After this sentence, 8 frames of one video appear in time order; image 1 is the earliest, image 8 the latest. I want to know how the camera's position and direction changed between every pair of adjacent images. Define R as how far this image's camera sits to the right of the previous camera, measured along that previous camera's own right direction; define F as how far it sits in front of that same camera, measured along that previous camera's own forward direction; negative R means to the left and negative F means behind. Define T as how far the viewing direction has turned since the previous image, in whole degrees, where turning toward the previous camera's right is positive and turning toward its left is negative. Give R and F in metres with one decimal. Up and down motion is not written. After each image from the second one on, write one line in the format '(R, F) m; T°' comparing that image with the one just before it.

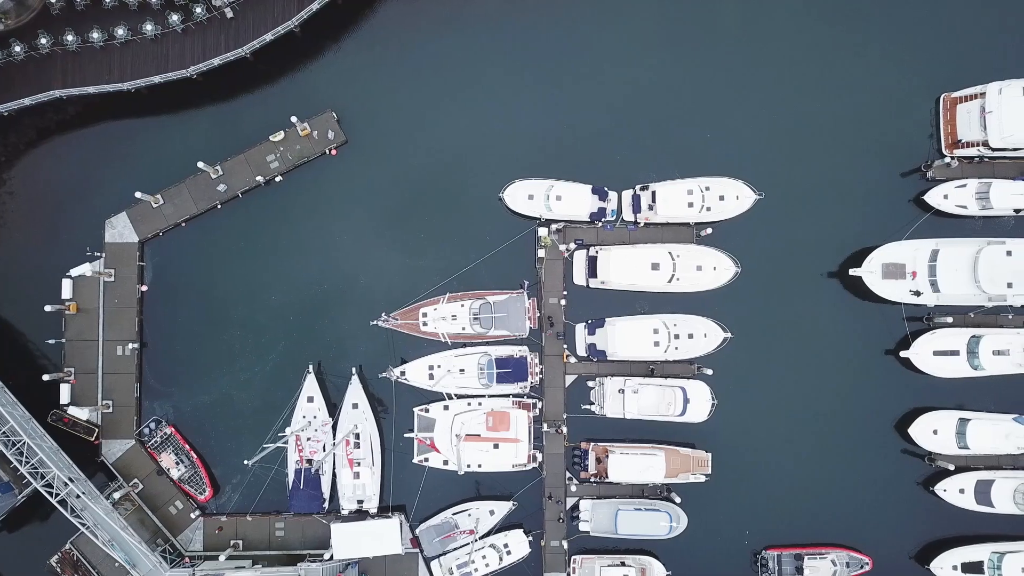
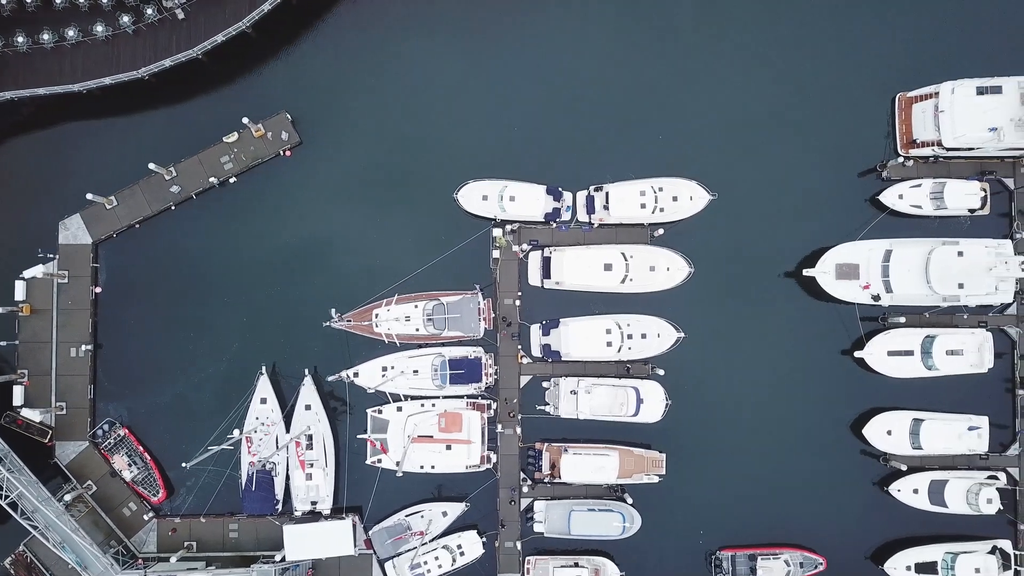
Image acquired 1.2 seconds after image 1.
(+1.3, 0.0) m; 0°
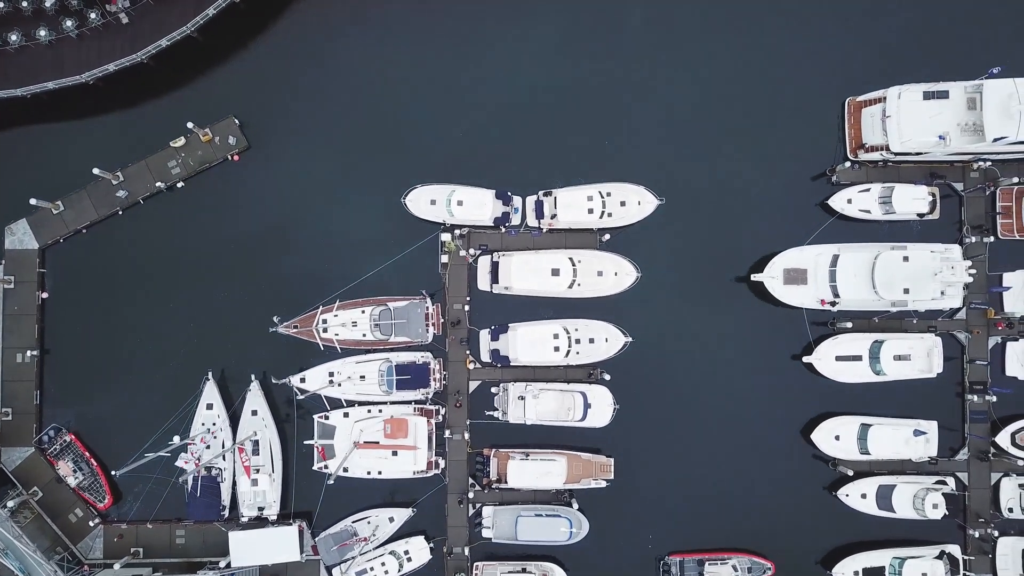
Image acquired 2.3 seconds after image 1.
(+1.4, +0.1) m; 0°
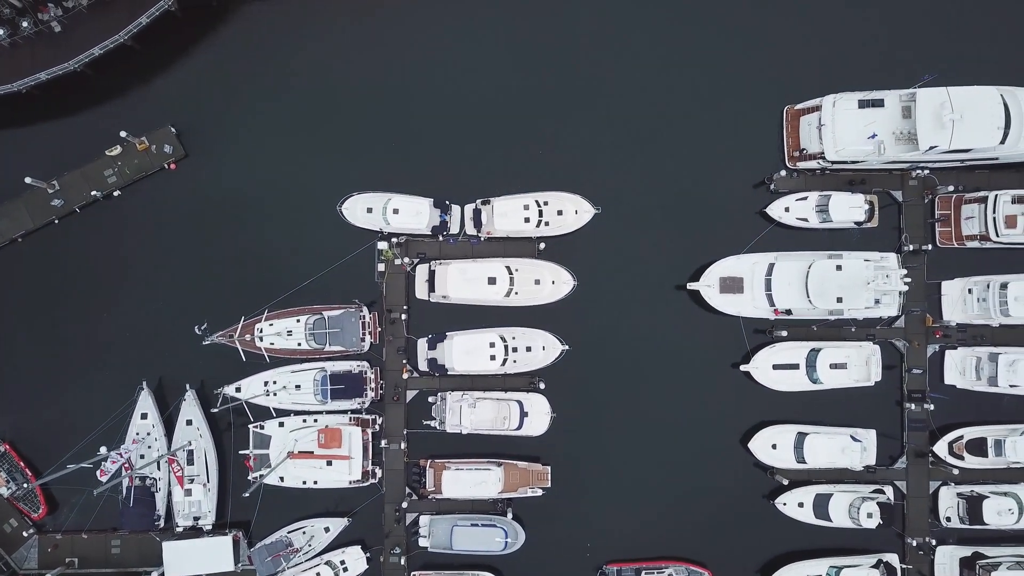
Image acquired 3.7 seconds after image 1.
(+1.7, 0.0) m; 0°
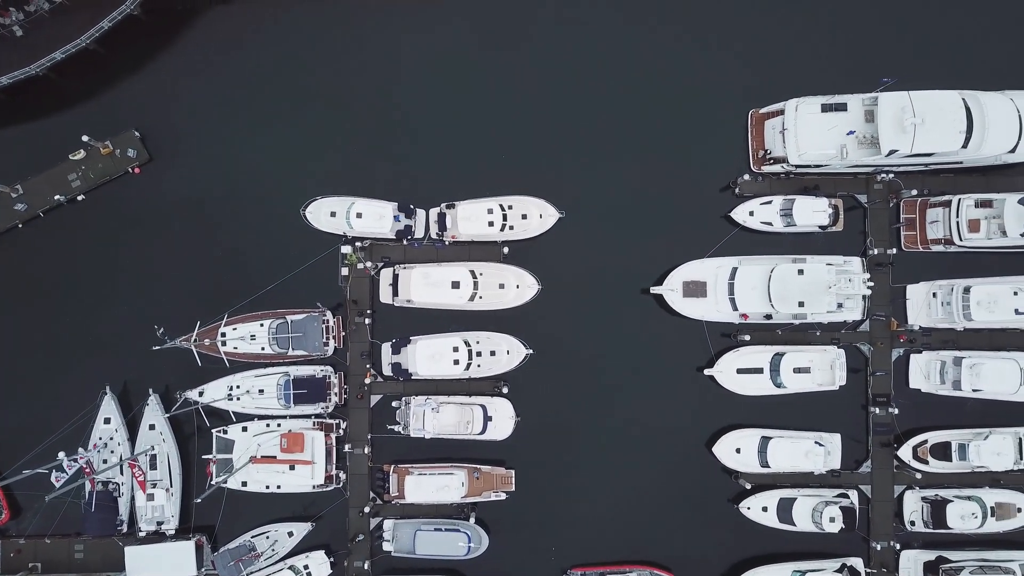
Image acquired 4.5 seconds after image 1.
(+1.0, 0.0) m; 0°
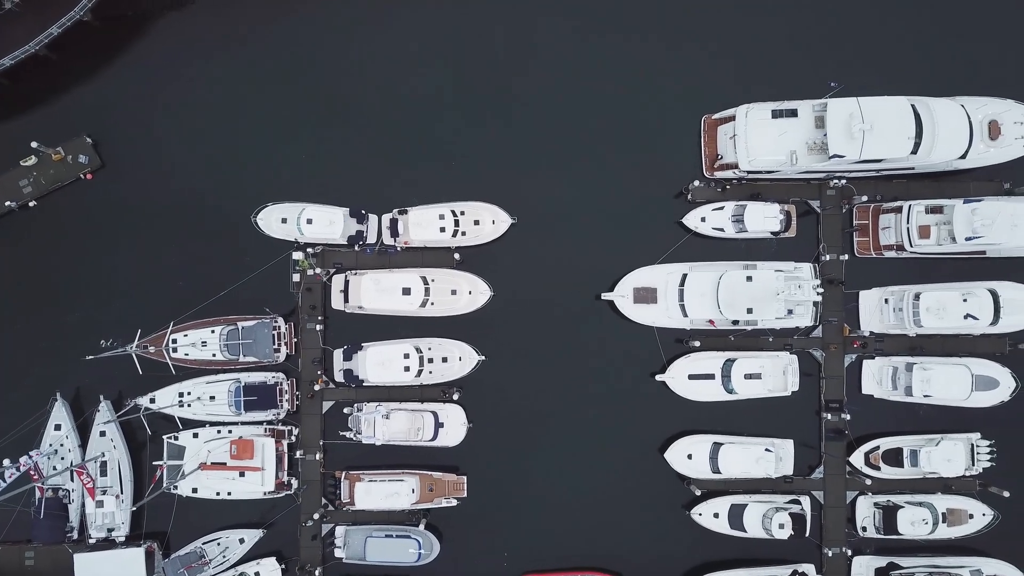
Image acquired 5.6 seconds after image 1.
(+1.3, 0.0) m; 0°
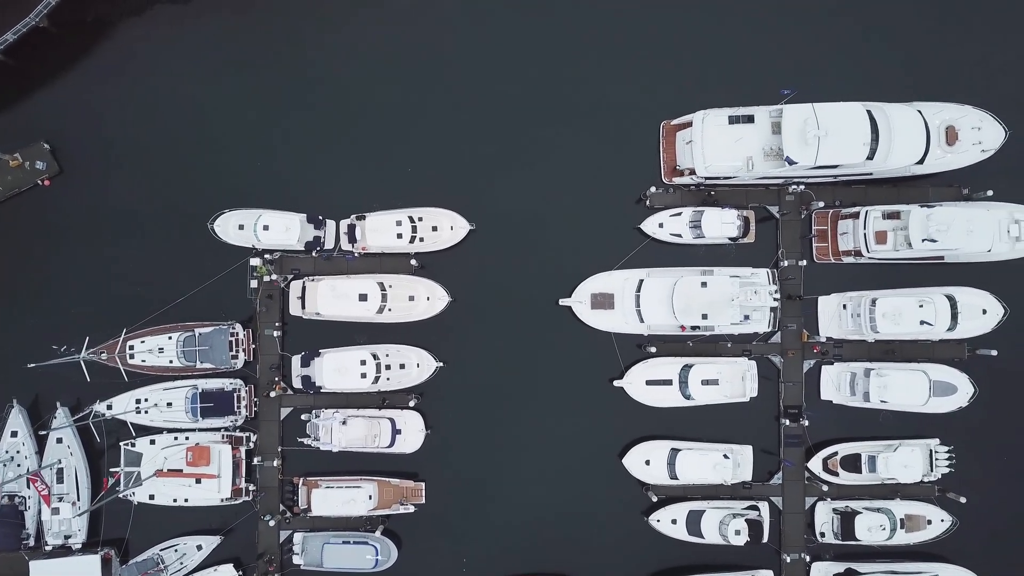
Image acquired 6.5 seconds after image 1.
(+1.2, 0.0) m; 0°
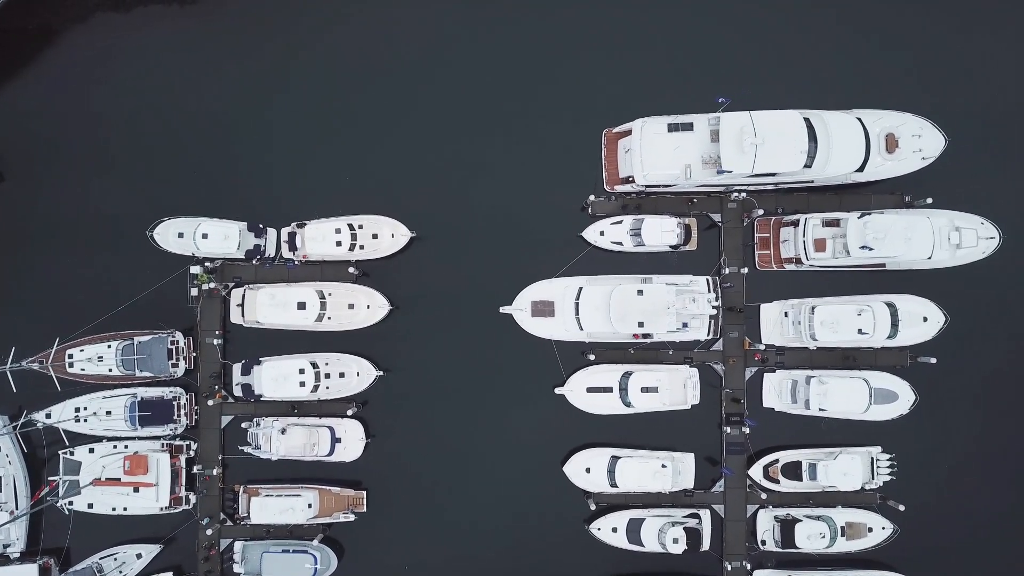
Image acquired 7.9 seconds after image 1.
(+1.6, 0.0) m; 0°
